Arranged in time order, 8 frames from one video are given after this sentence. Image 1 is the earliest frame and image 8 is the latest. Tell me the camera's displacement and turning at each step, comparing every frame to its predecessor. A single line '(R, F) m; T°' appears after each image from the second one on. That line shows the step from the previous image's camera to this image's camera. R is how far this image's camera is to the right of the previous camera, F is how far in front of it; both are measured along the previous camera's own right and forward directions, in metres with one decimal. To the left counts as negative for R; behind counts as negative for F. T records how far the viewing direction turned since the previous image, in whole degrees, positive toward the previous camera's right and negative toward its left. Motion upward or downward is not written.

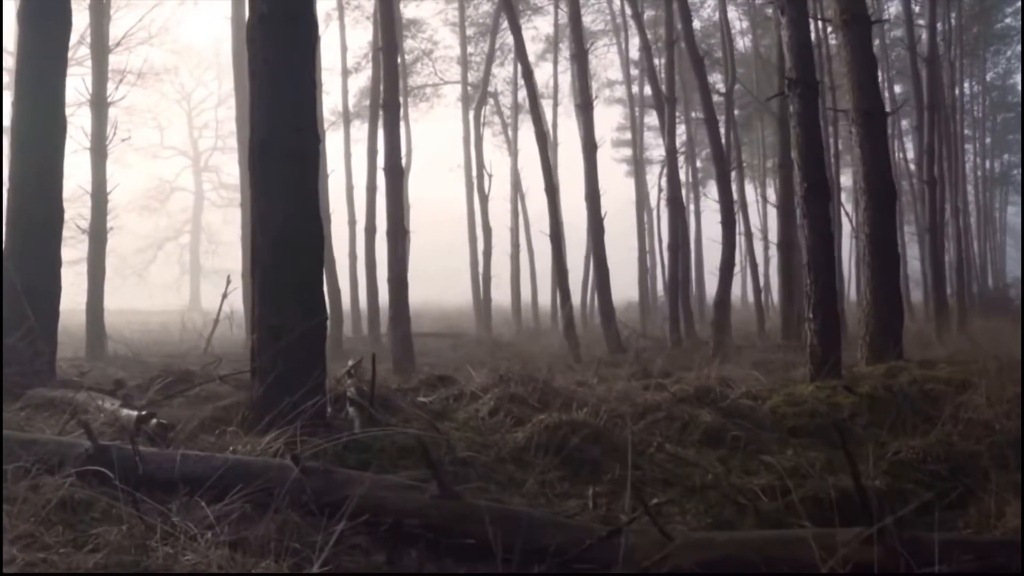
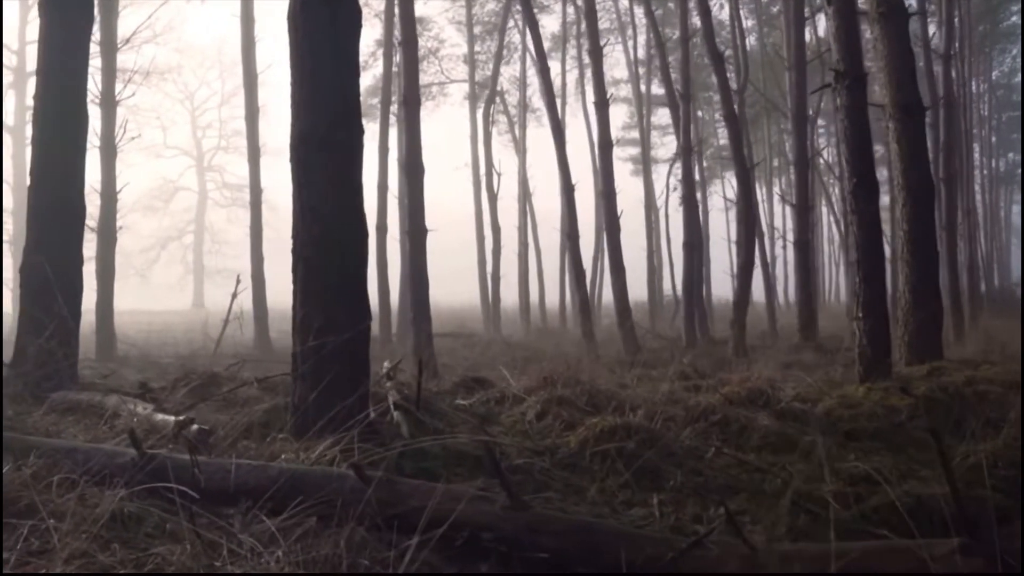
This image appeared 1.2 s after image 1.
(-0.4, +0.3) m; 0°
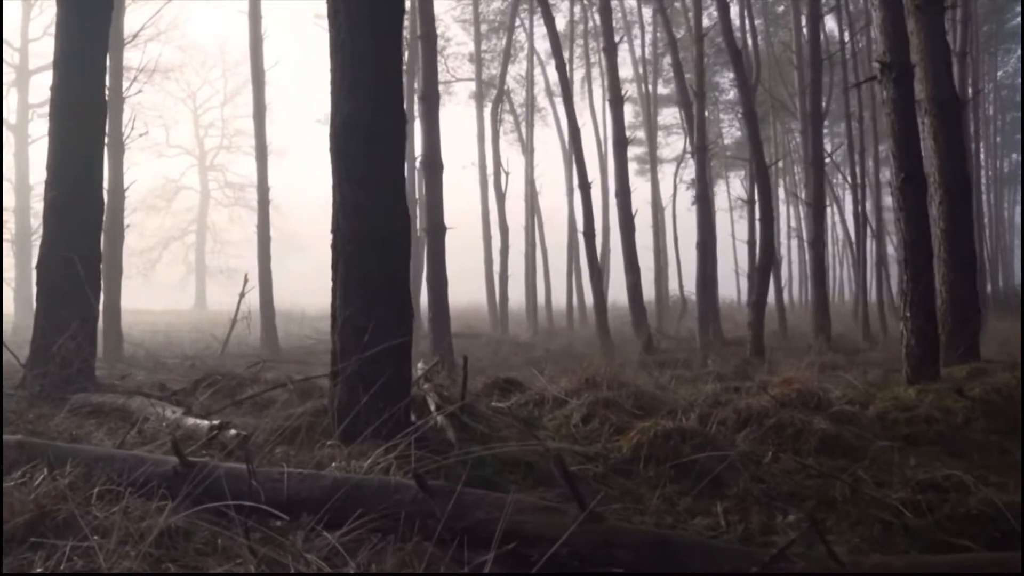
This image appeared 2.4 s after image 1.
(-0.3, +0.3) m; 0°
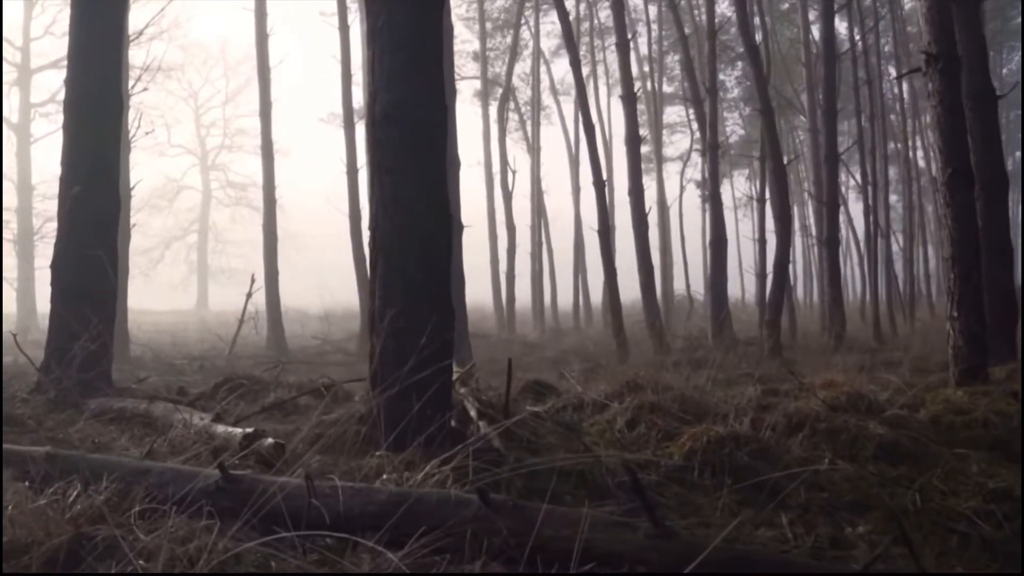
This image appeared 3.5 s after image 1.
(-0.3, +0.3) m; 0°
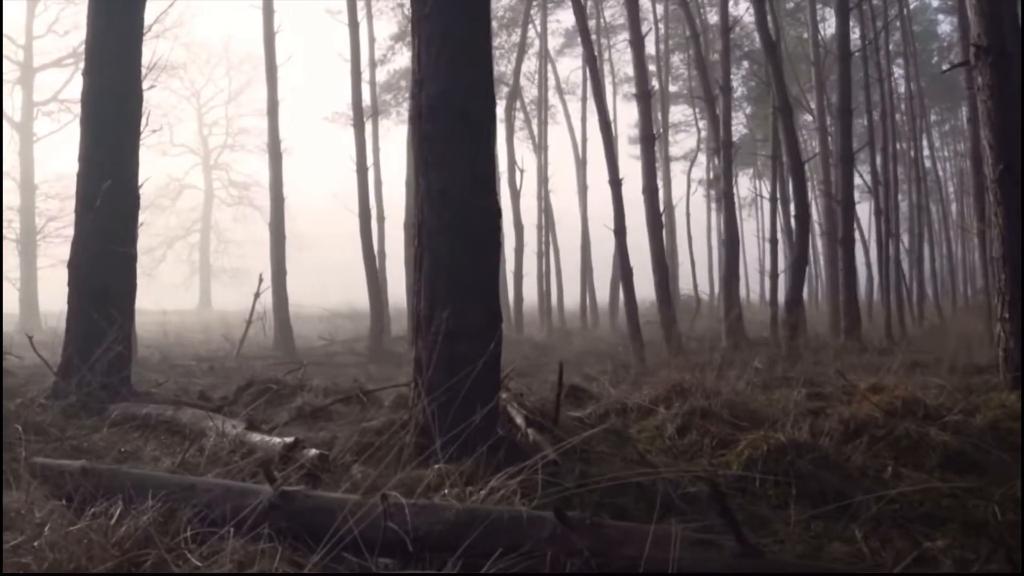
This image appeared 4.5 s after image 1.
(-0.3, +0.3) m; 0°
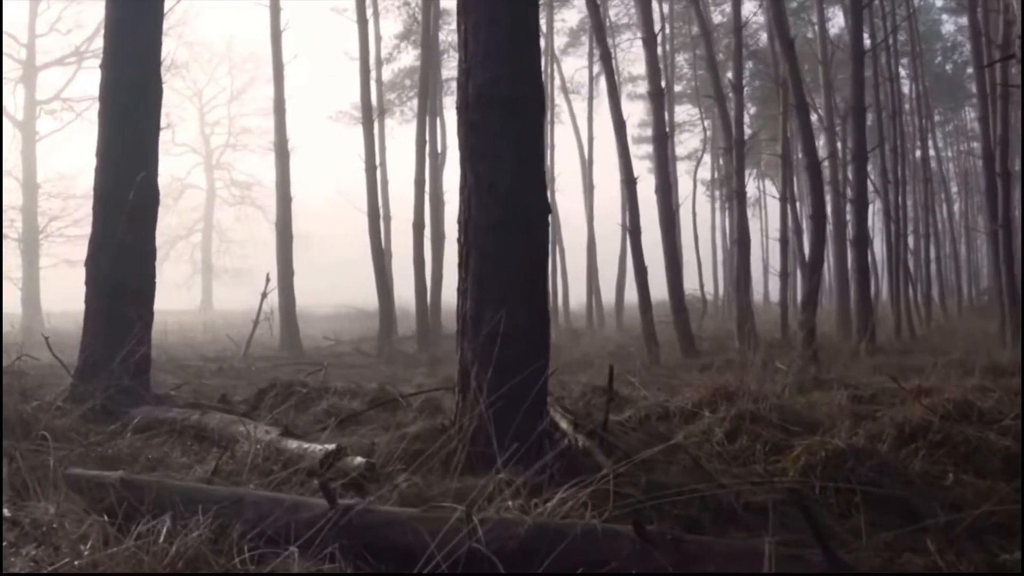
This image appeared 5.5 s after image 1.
(-0.3, +0.3) m; 0°
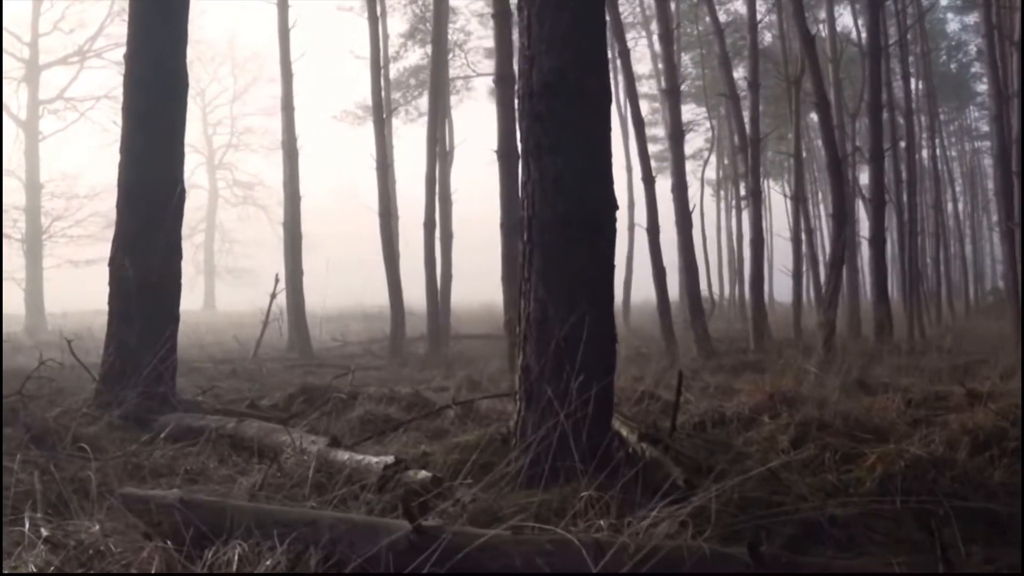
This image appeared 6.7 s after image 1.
(-0.3, +0.3) m; 0°
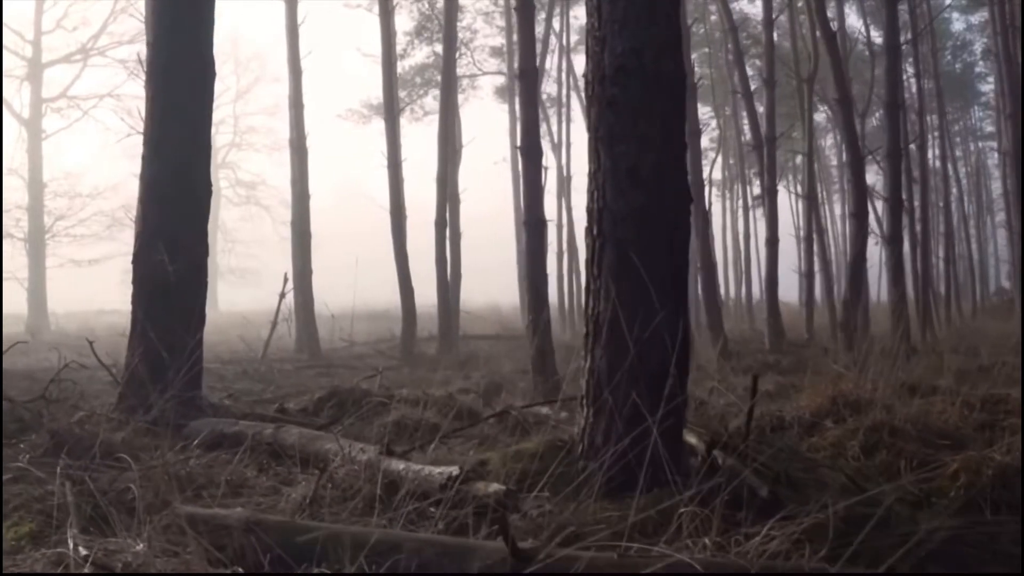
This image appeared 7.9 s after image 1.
(-0.3, +0.3) m; 0°
